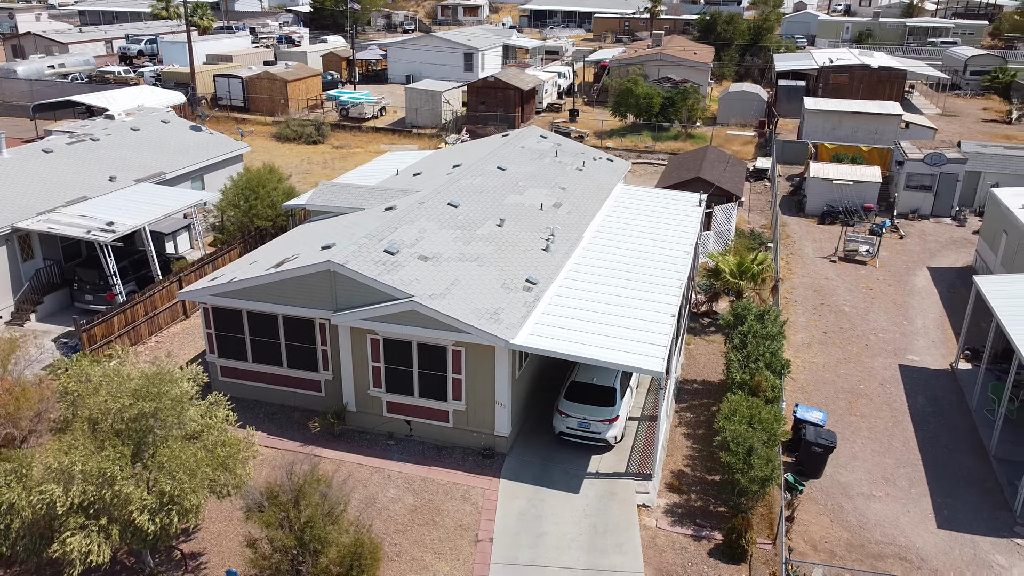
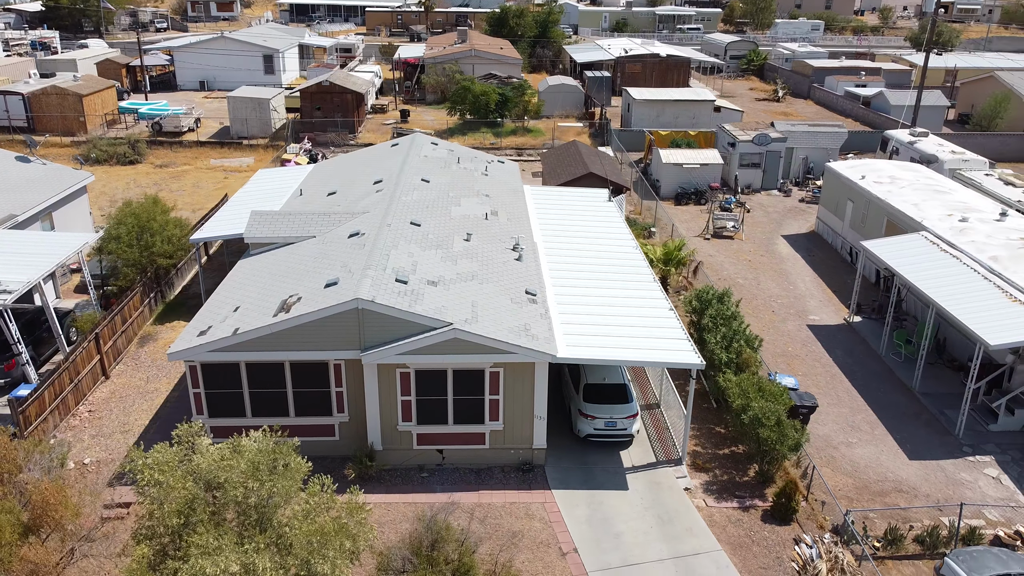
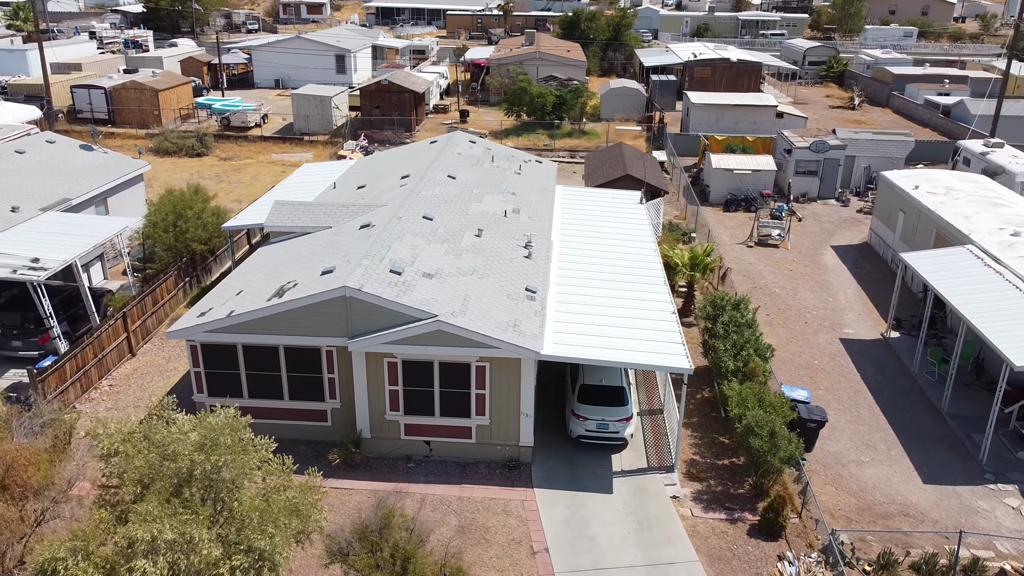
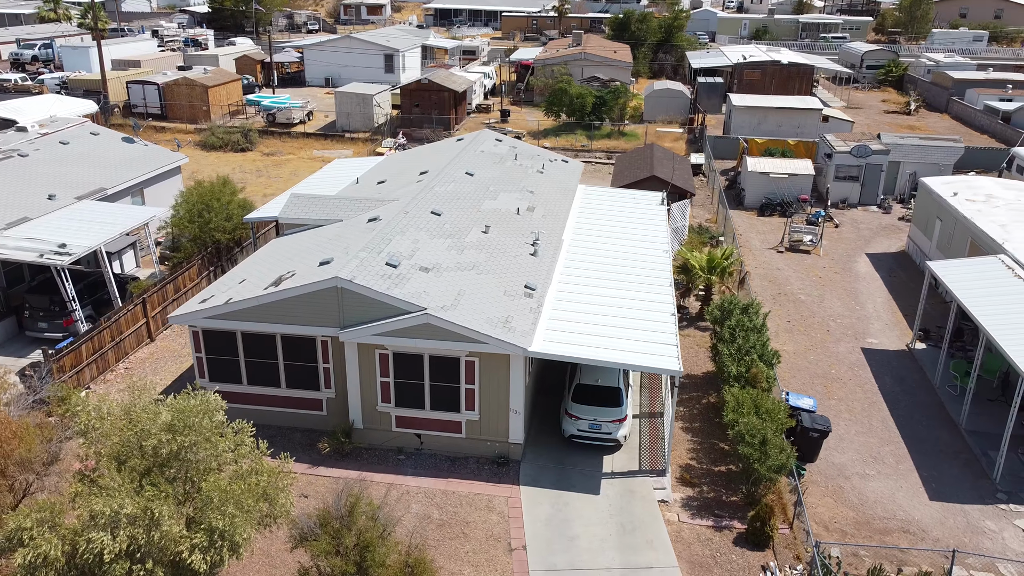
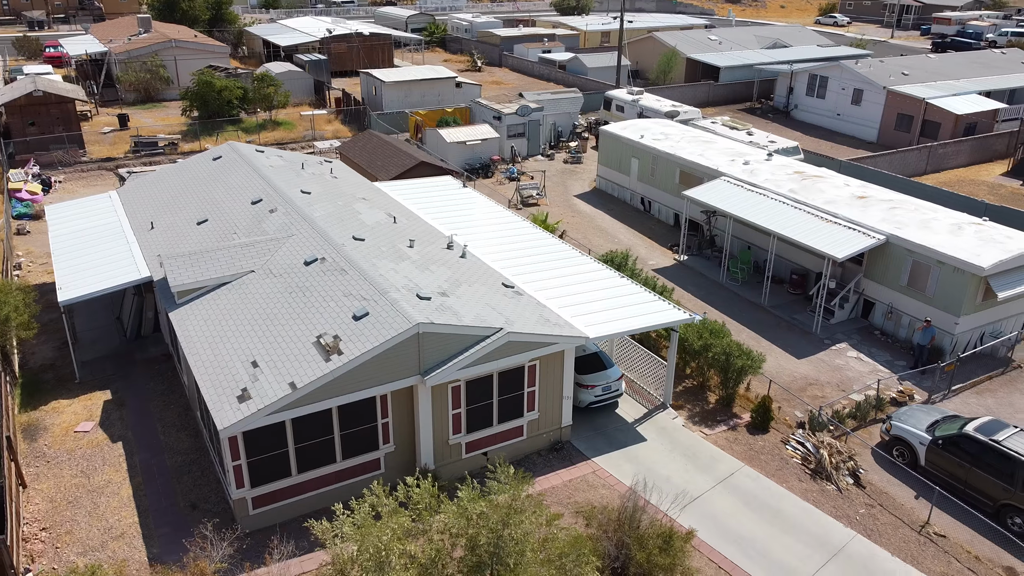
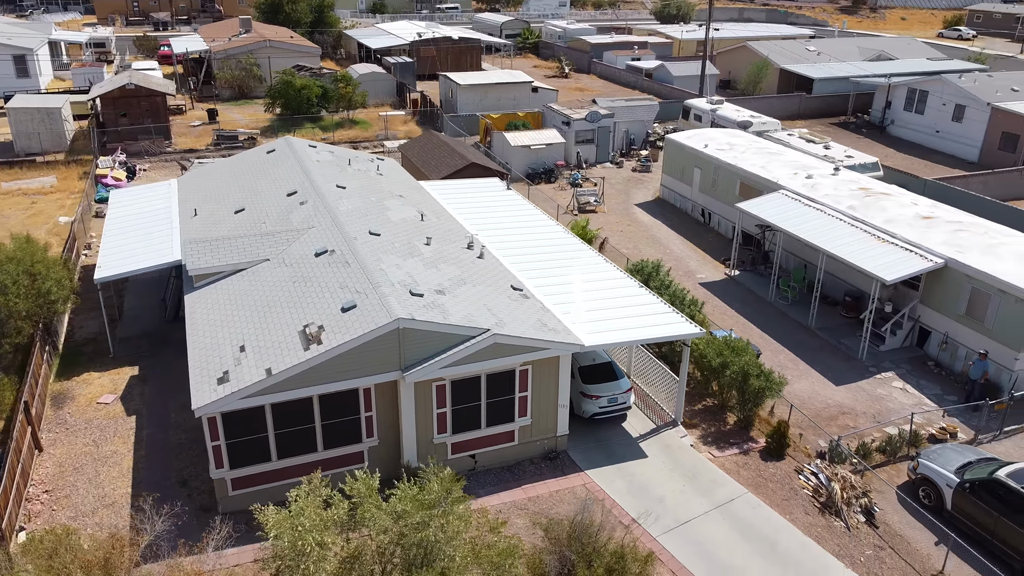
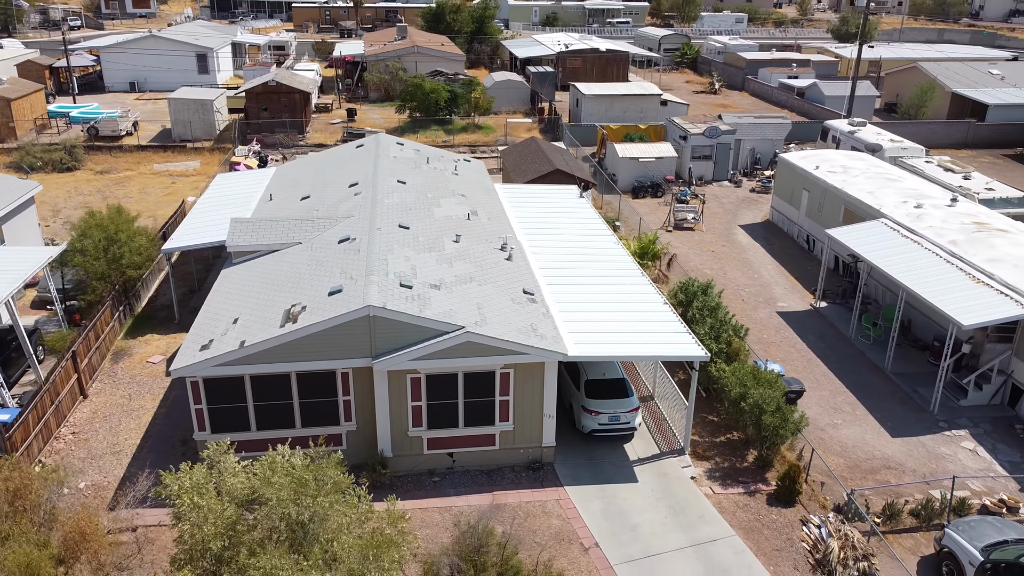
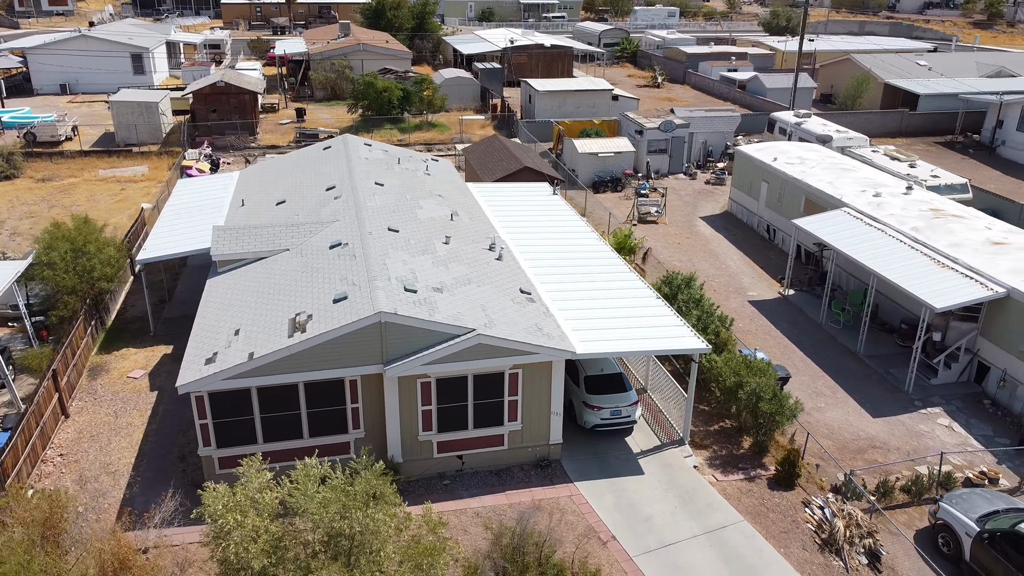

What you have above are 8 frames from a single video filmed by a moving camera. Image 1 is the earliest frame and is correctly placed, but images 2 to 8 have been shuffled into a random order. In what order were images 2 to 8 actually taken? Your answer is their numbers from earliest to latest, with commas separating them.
4, 3, 2, 7, 8, 6, 5
